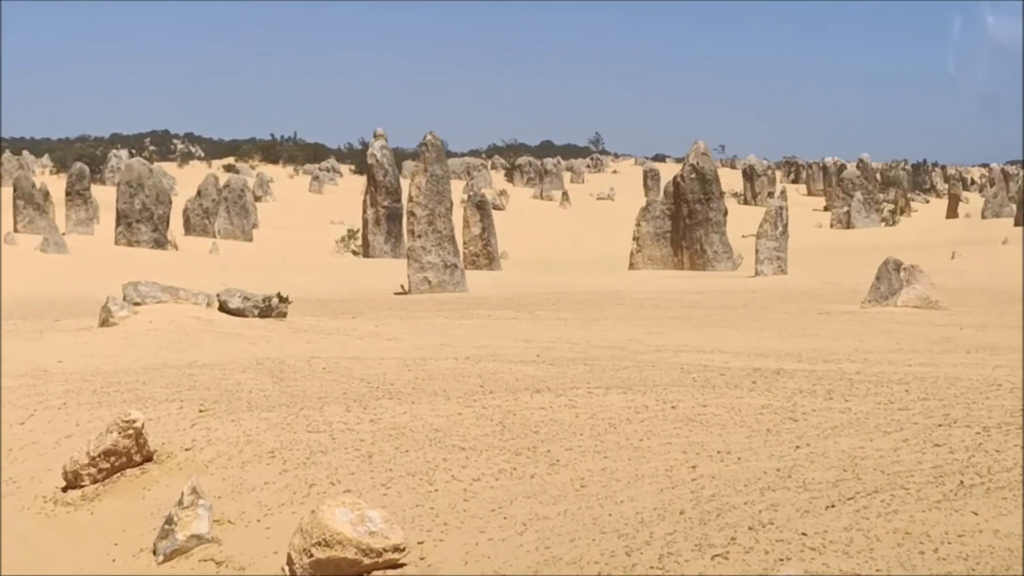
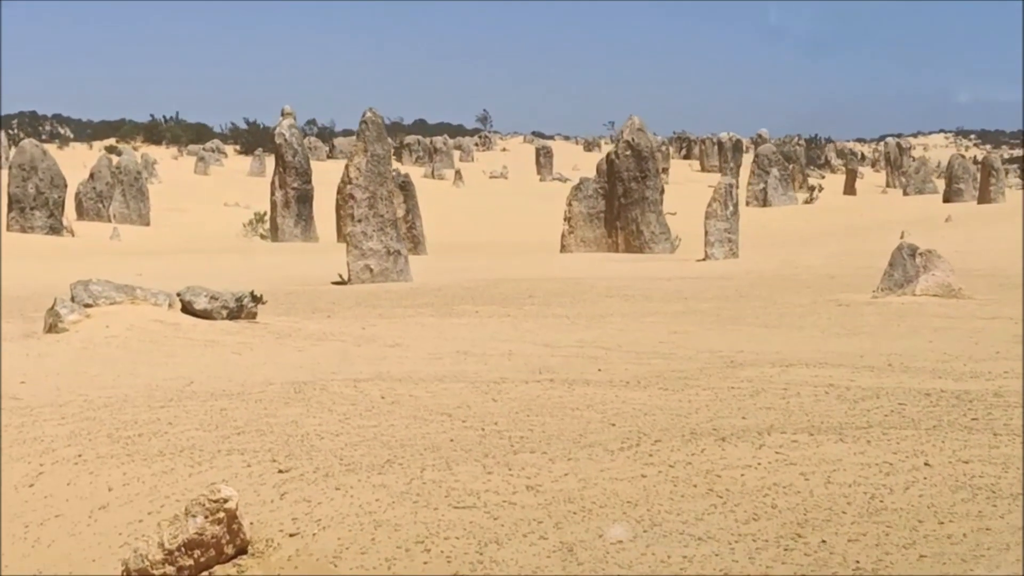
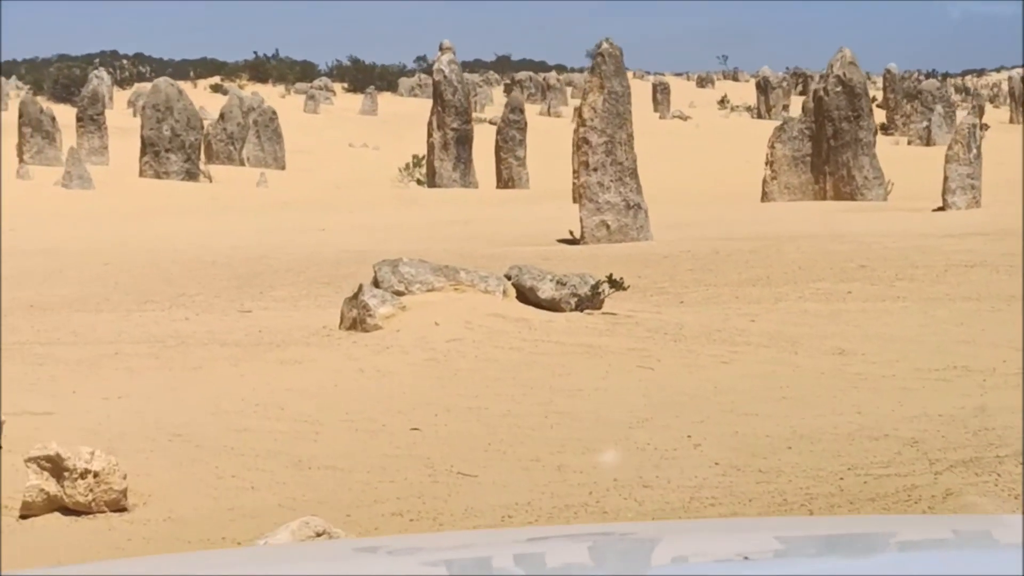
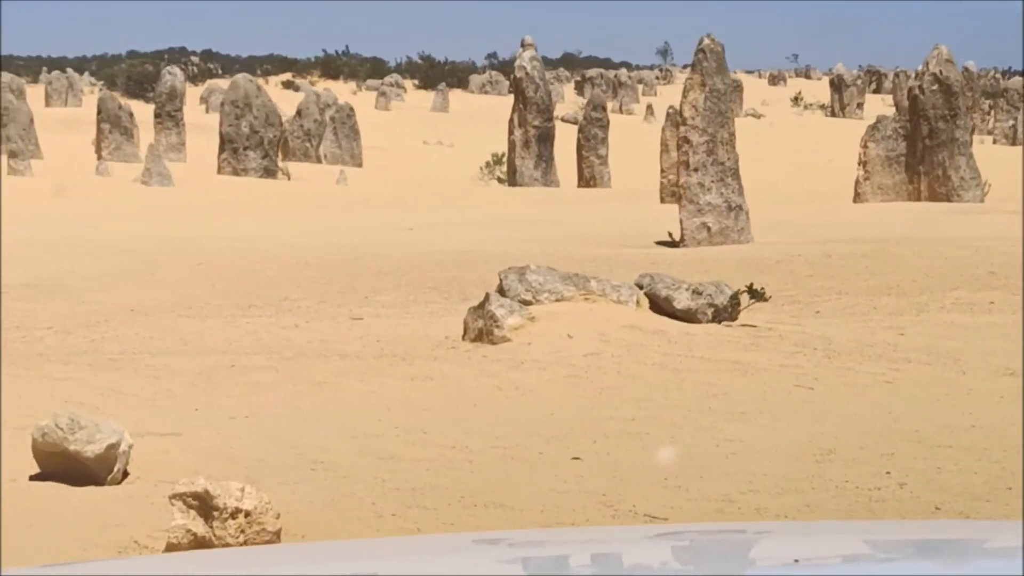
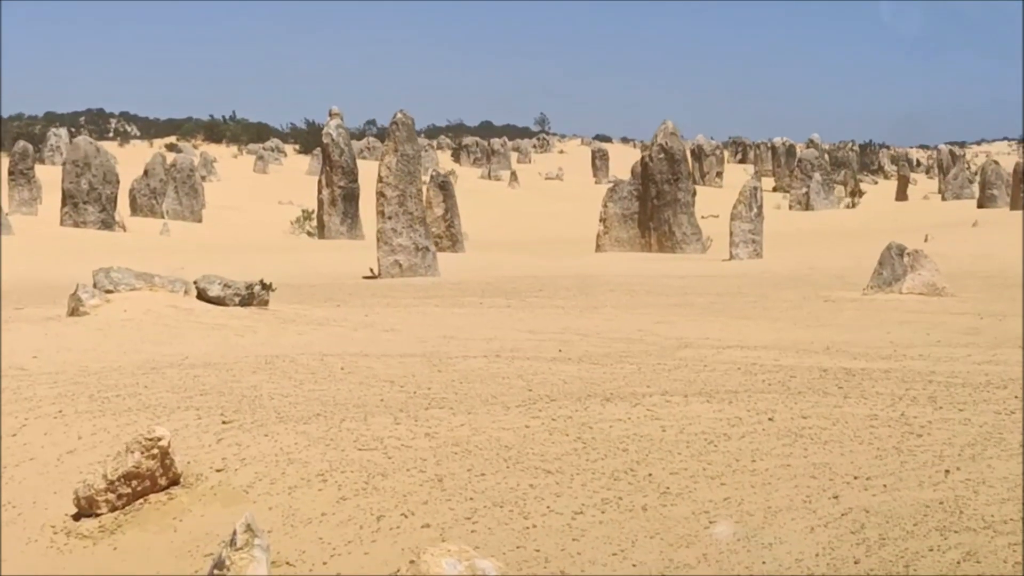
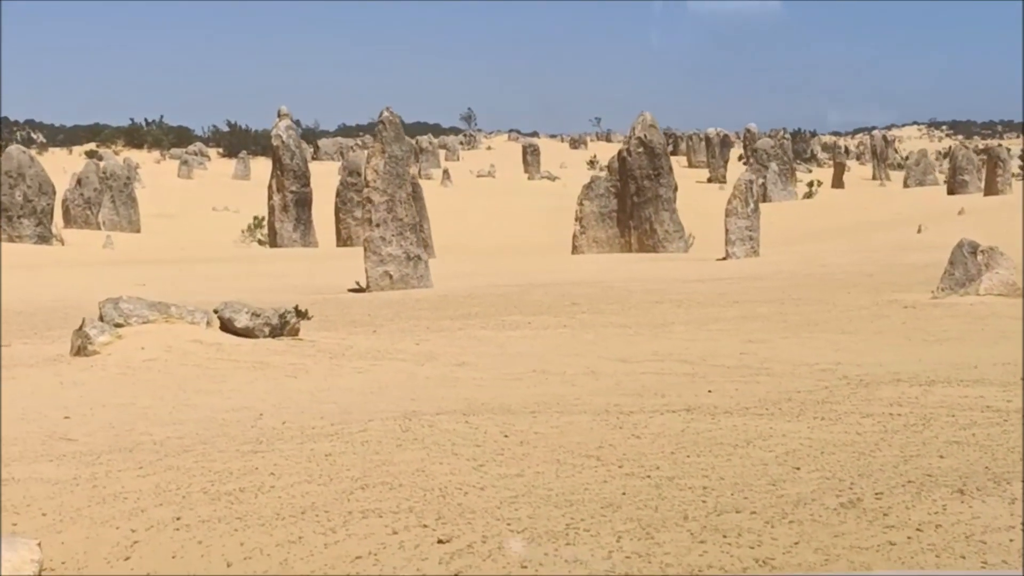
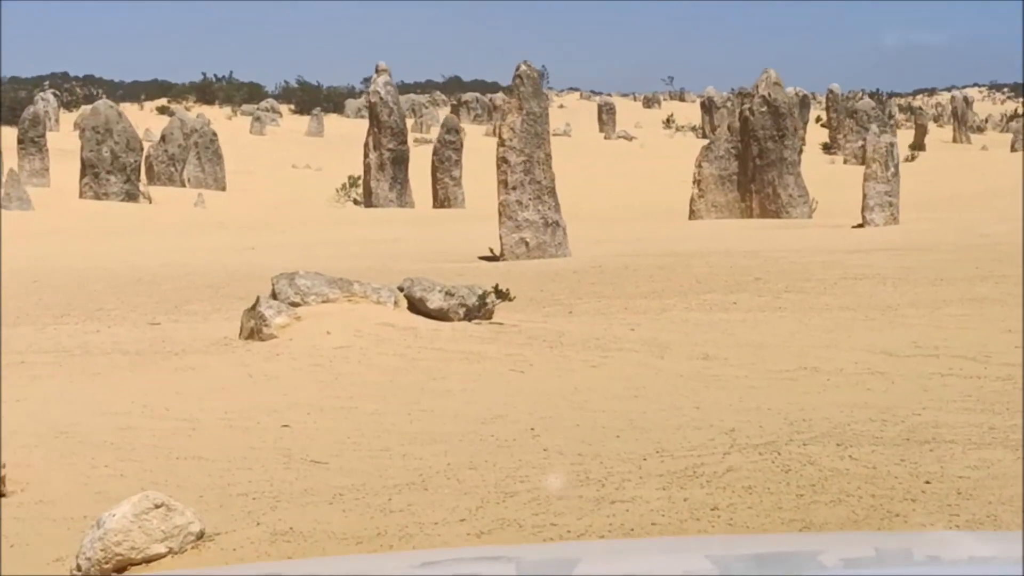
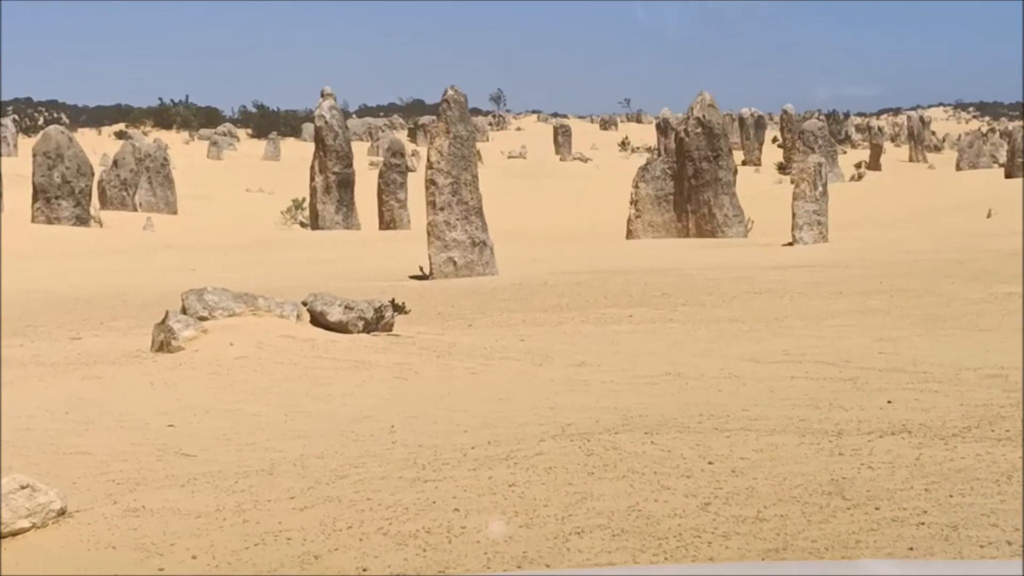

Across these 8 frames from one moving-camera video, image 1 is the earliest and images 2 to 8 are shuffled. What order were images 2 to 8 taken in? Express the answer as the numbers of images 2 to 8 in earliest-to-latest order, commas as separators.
5, 2, 6, 8, 7, 3, 4
